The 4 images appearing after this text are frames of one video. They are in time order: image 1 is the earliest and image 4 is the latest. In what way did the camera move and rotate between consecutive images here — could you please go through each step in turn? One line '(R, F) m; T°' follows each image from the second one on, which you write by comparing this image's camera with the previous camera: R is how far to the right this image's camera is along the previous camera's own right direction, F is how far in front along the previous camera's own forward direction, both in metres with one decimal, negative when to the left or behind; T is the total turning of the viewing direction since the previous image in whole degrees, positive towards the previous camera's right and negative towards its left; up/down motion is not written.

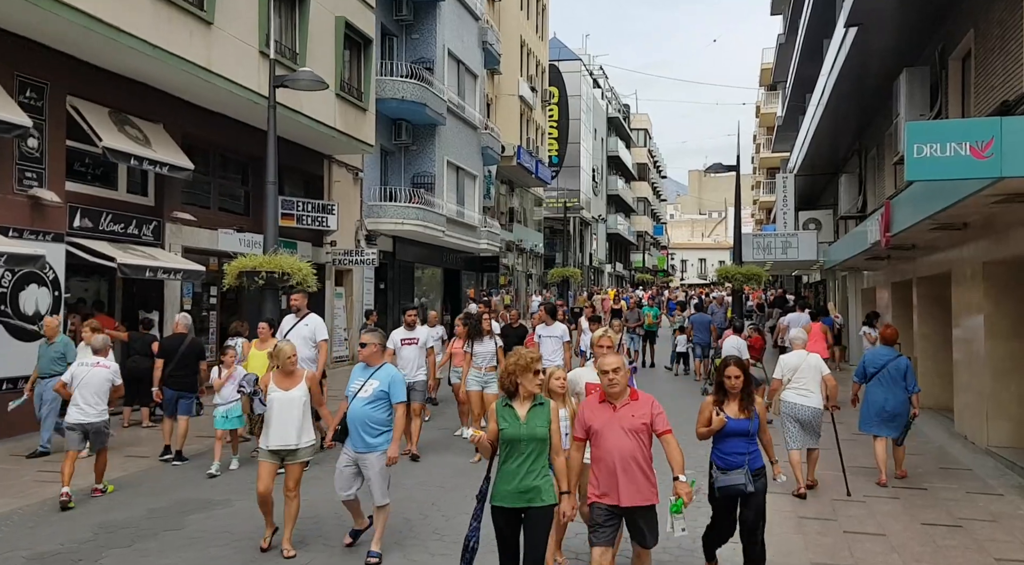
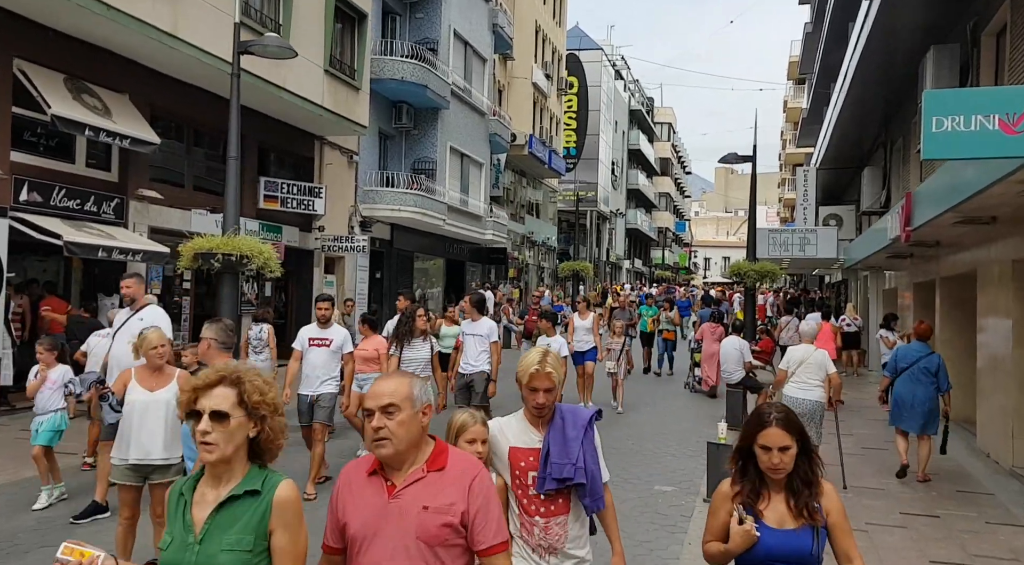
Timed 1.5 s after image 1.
(+0.6, +1.1) m; -2°
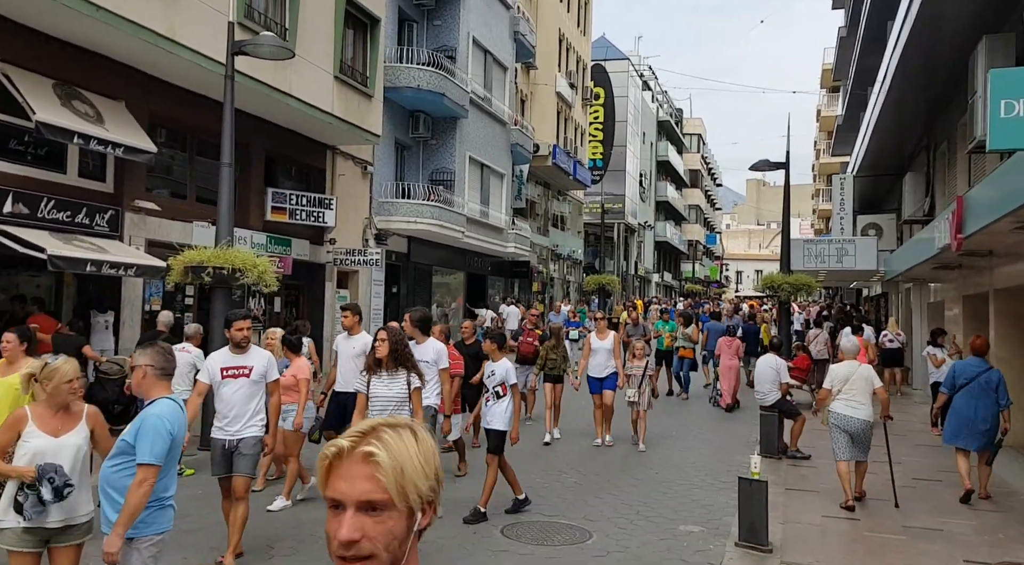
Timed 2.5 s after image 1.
(+0.2, +0.9) m; -2°
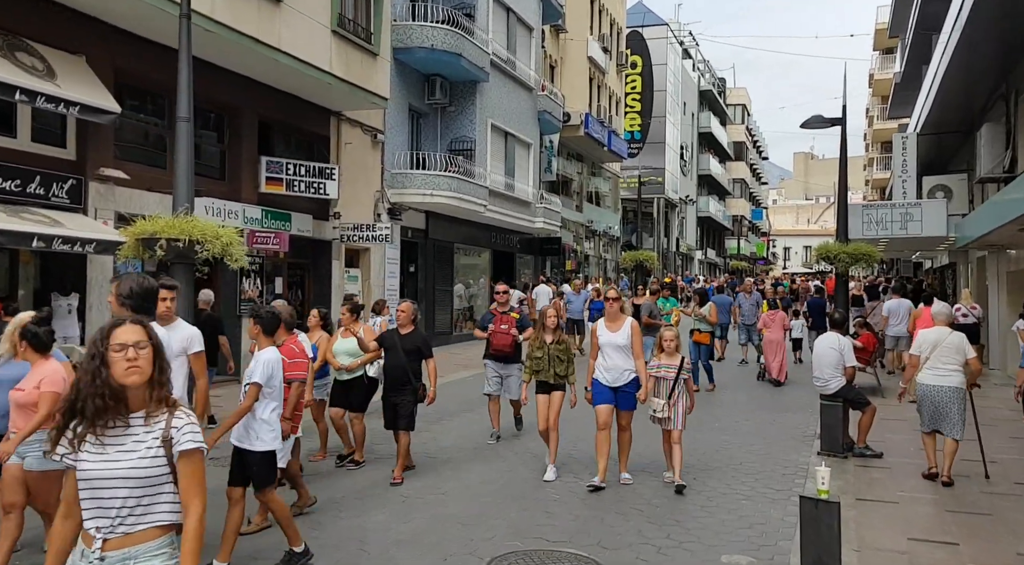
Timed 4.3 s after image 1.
(+0.4, +1.8) m; -3°
